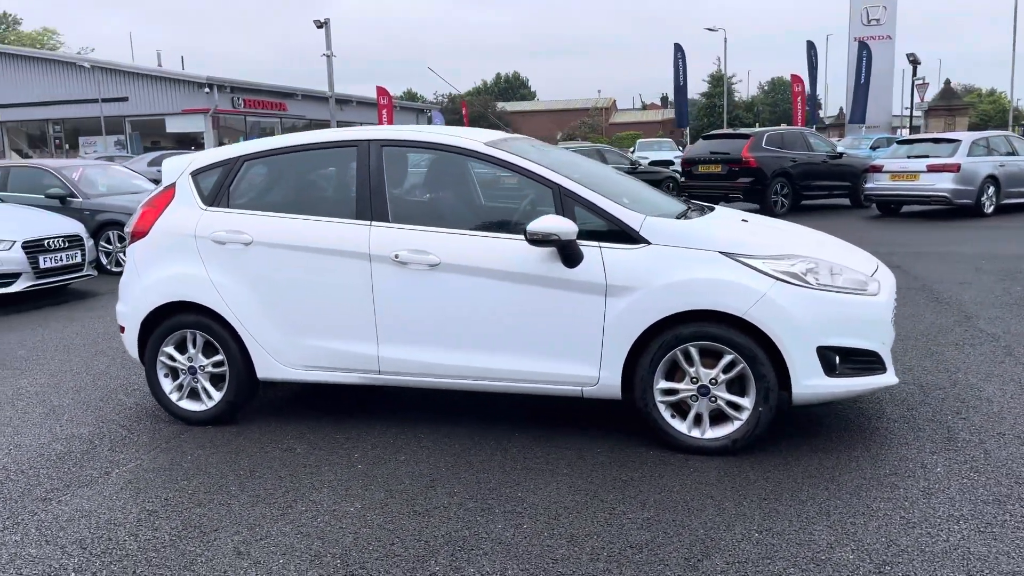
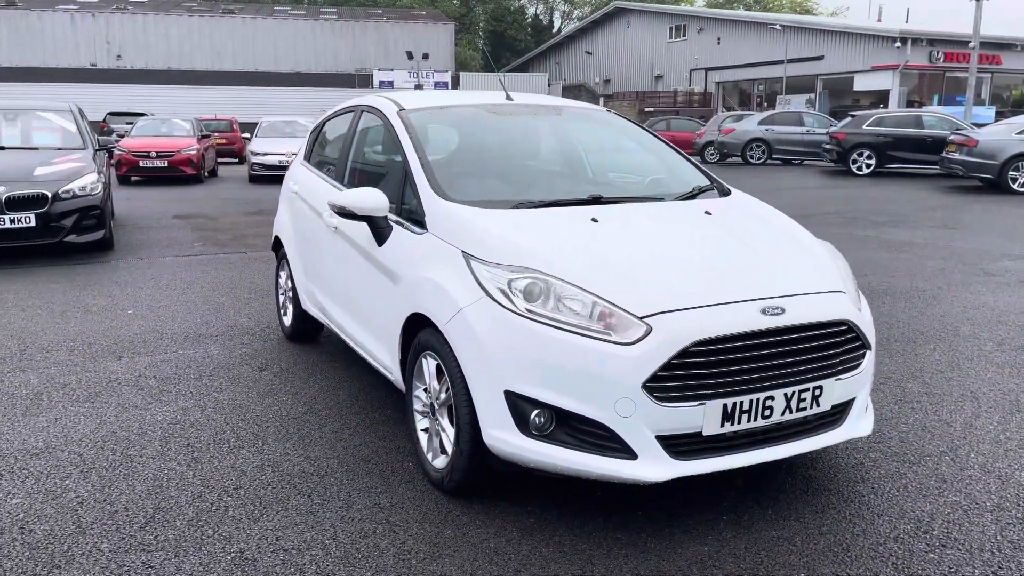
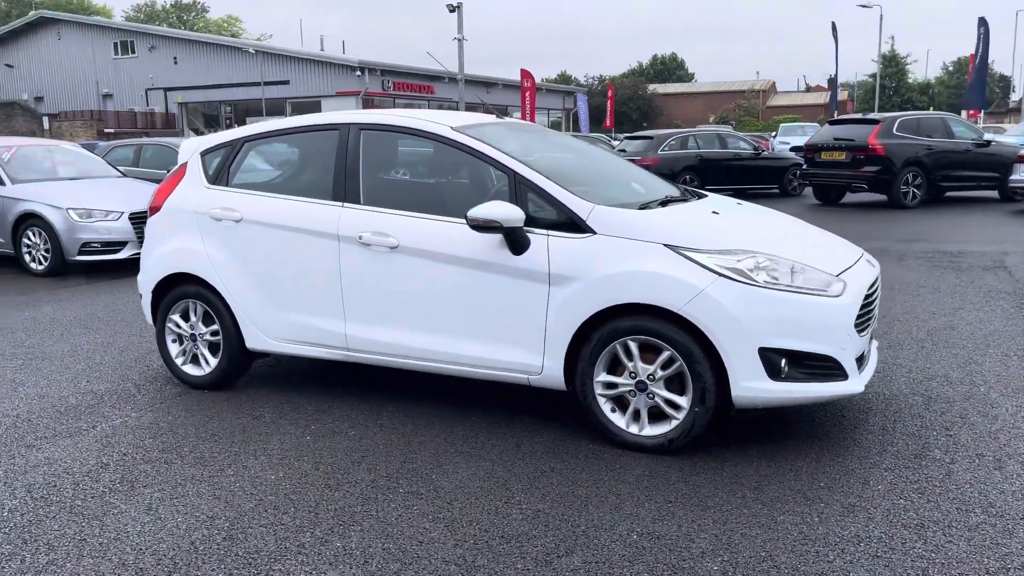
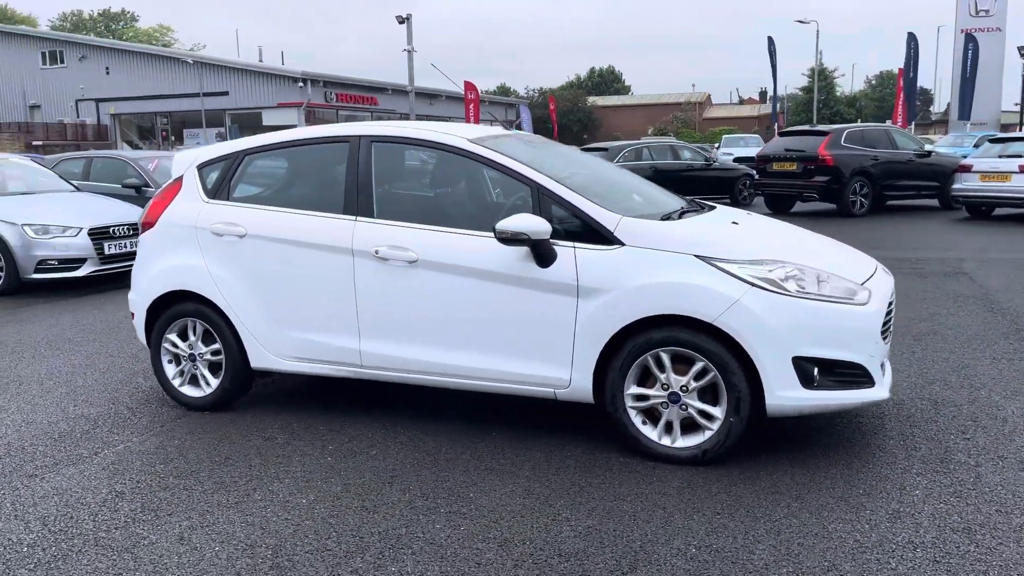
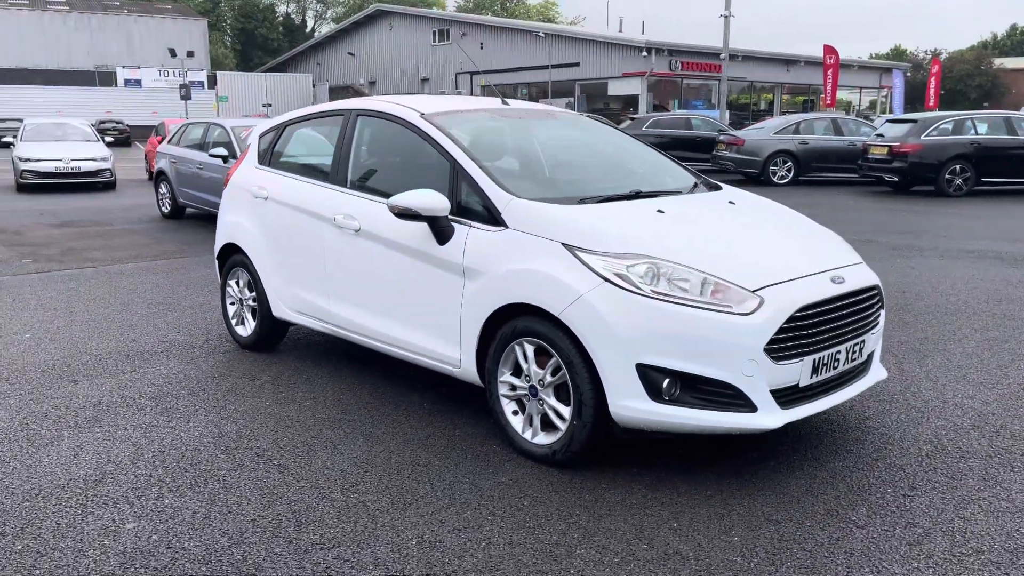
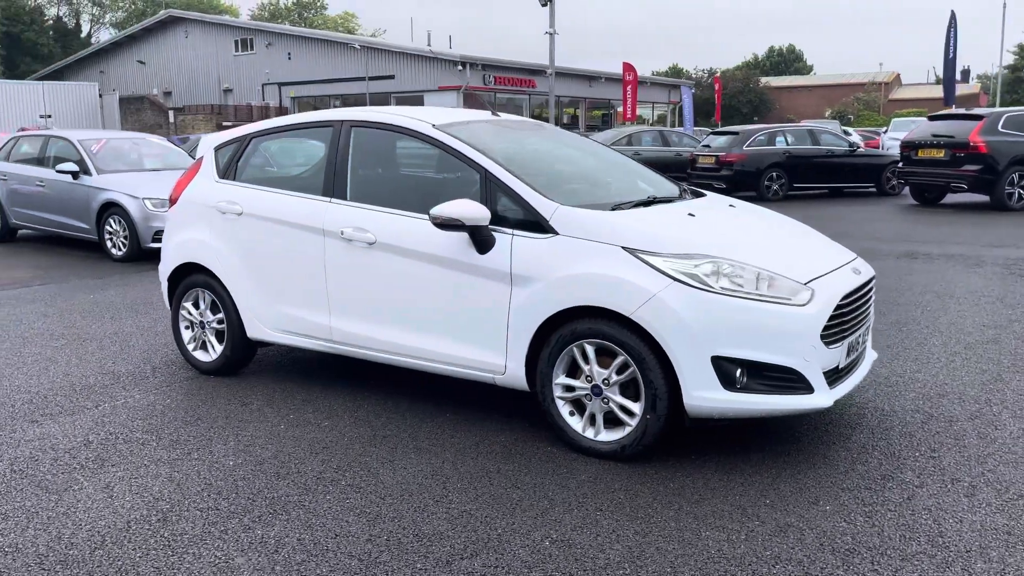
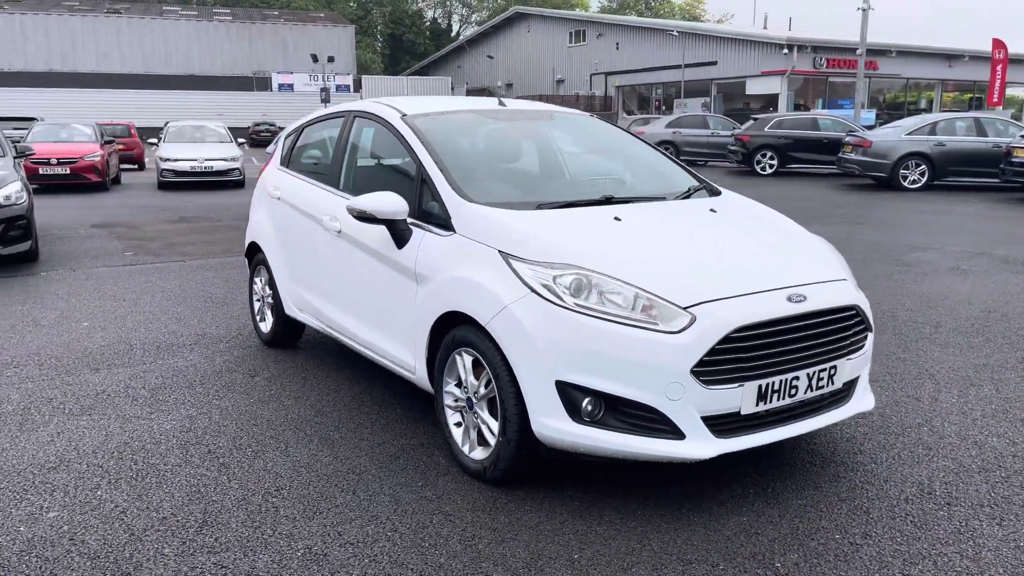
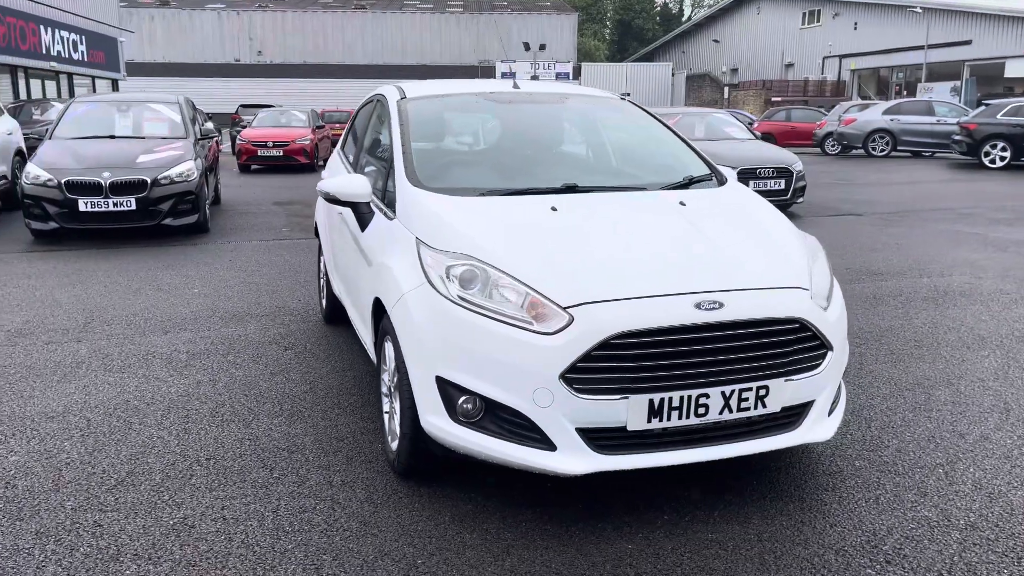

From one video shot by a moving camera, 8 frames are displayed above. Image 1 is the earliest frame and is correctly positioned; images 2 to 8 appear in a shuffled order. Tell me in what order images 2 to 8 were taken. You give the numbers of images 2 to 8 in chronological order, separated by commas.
4, 3, 6, 5, 7, 2, 8
